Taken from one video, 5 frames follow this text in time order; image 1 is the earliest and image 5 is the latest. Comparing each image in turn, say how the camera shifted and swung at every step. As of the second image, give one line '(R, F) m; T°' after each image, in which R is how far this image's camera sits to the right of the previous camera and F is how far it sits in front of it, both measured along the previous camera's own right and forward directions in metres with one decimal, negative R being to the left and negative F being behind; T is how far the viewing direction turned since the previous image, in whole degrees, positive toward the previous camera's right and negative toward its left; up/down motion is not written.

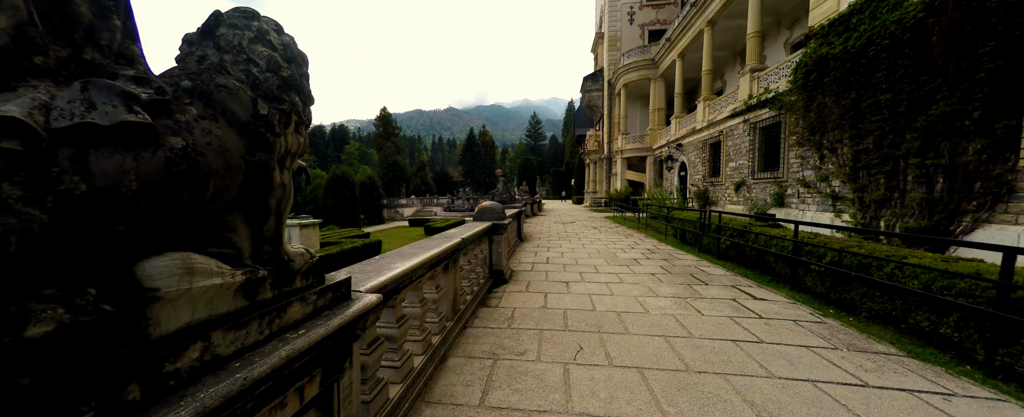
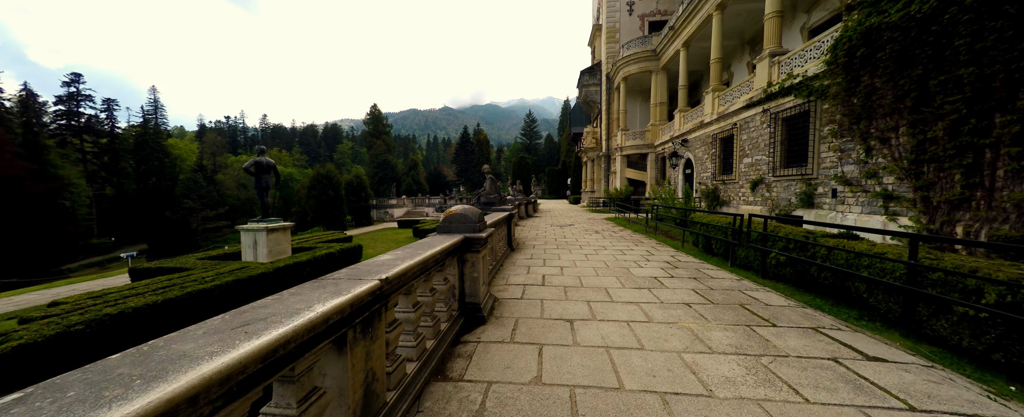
(+0.1, +1.2) m; +1°
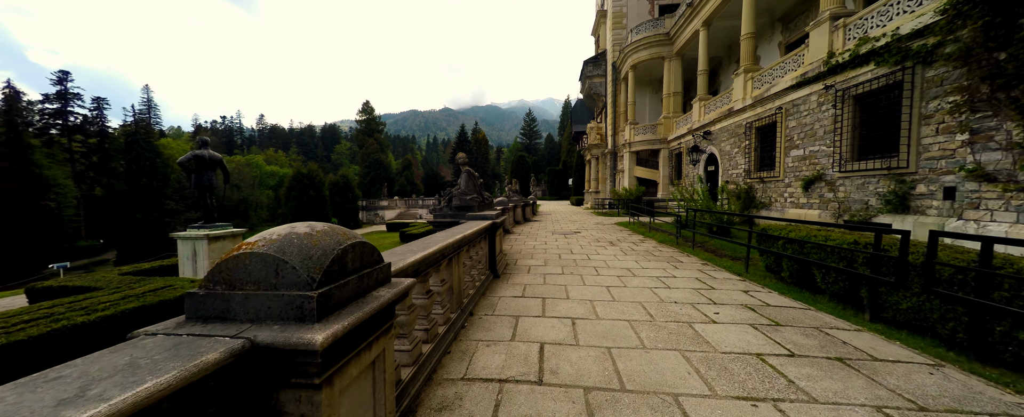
(+0.2, +1.9) m; 0°
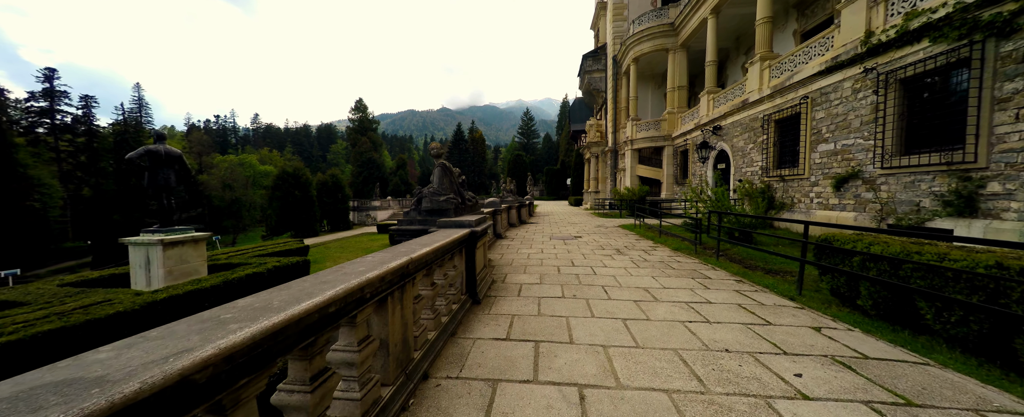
(+0.1, +0.9) m; 0°
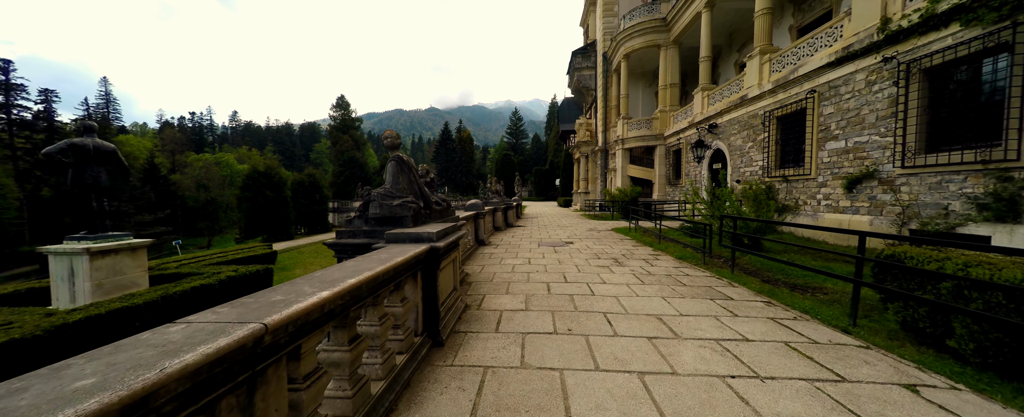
(+0.1, +0.8) m; +2°
